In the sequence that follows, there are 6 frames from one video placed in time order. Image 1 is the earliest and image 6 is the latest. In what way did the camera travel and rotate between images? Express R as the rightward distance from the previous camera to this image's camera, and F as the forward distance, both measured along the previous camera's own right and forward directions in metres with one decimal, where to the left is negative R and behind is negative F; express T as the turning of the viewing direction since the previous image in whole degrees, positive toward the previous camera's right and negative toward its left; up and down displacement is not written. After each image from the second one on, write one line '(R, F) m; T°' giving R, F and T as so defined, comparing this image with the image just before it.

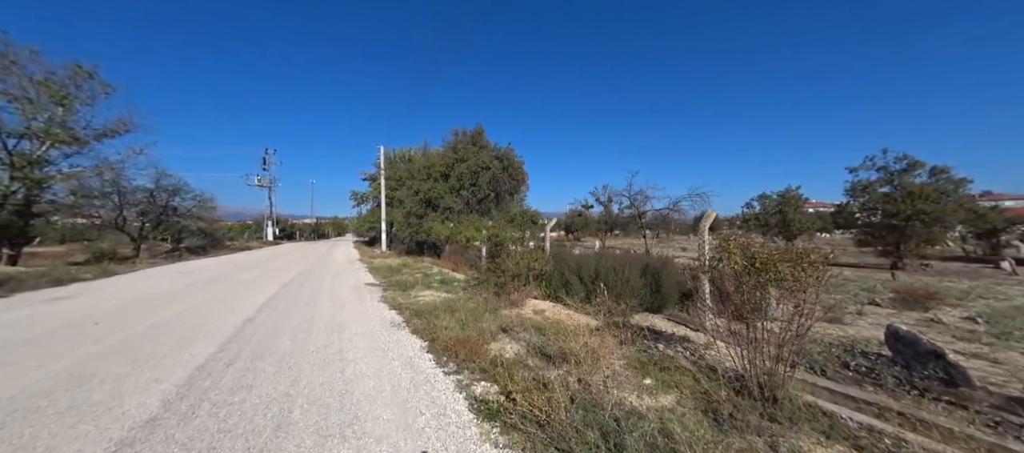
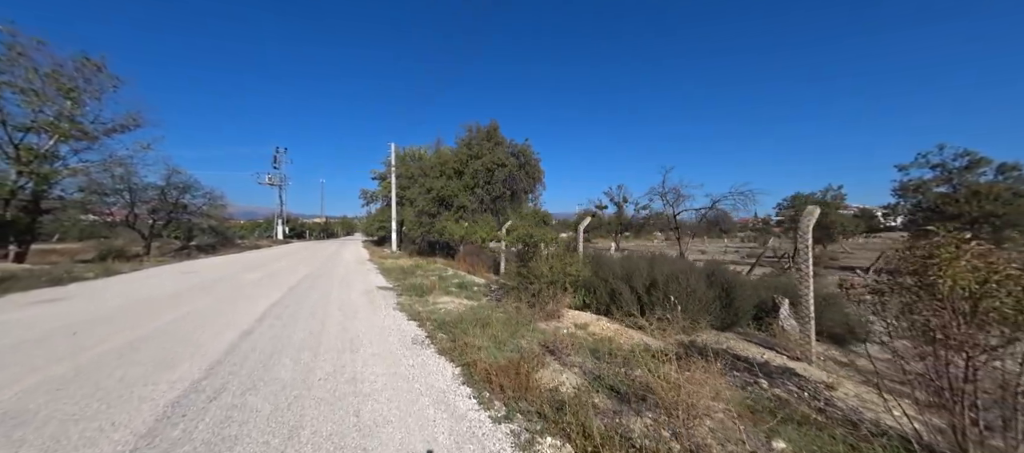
(-0.6, +1.0) m; -1°
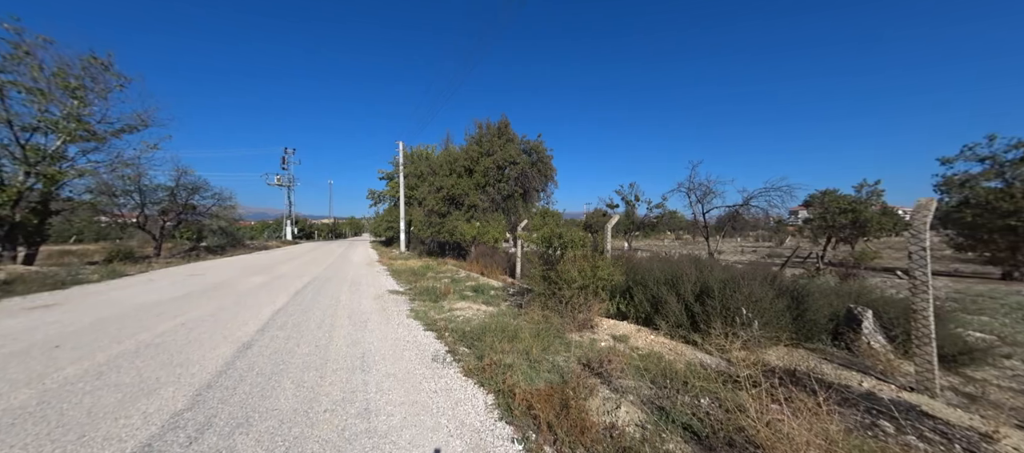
(-0.4, +0.7) m; -1°
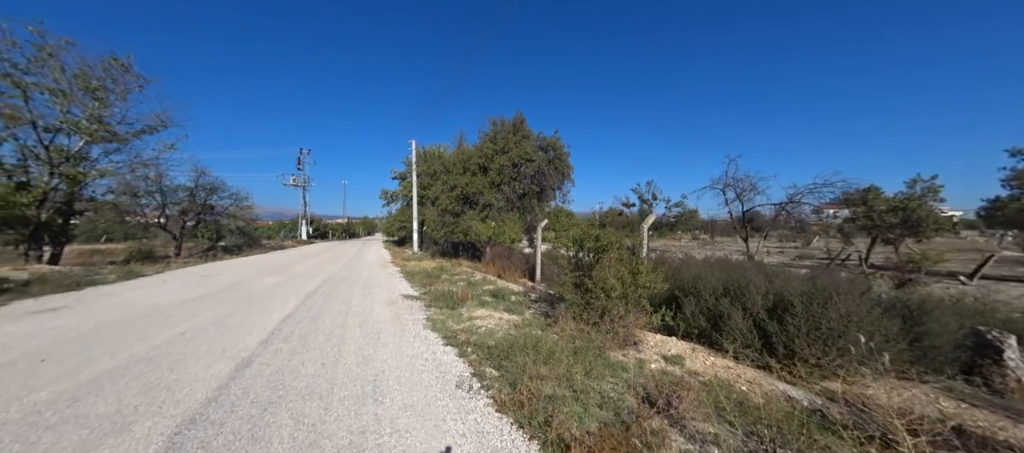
(-0.3, +0.7) m; -2°
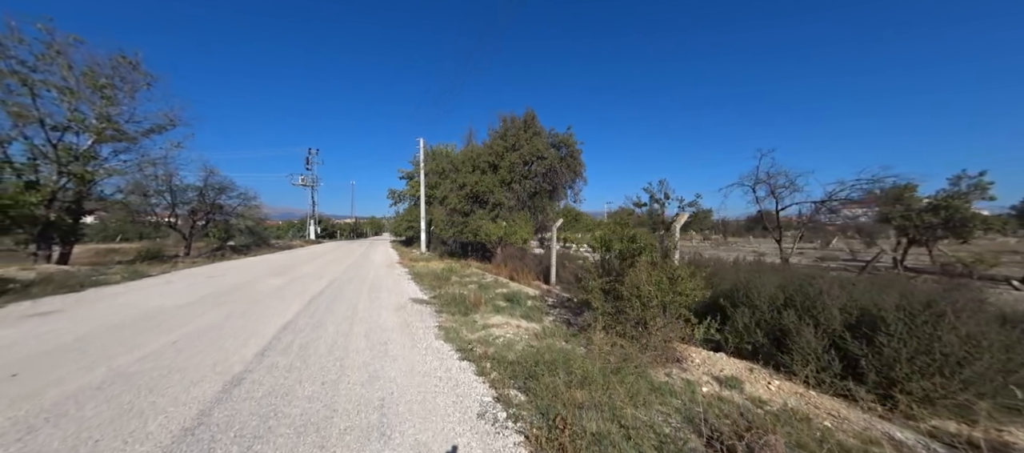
(-0.2, +0.6) m; -1°
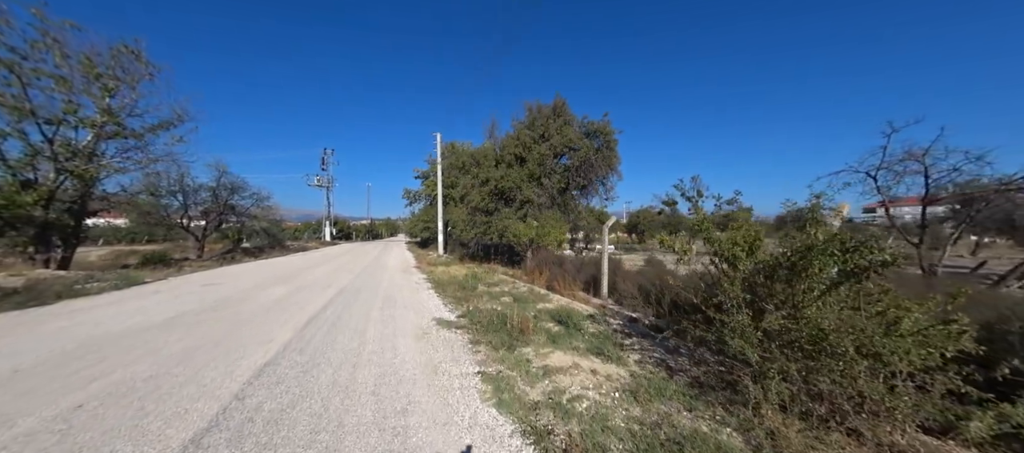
(-0.8, +2.1) m; -2°
